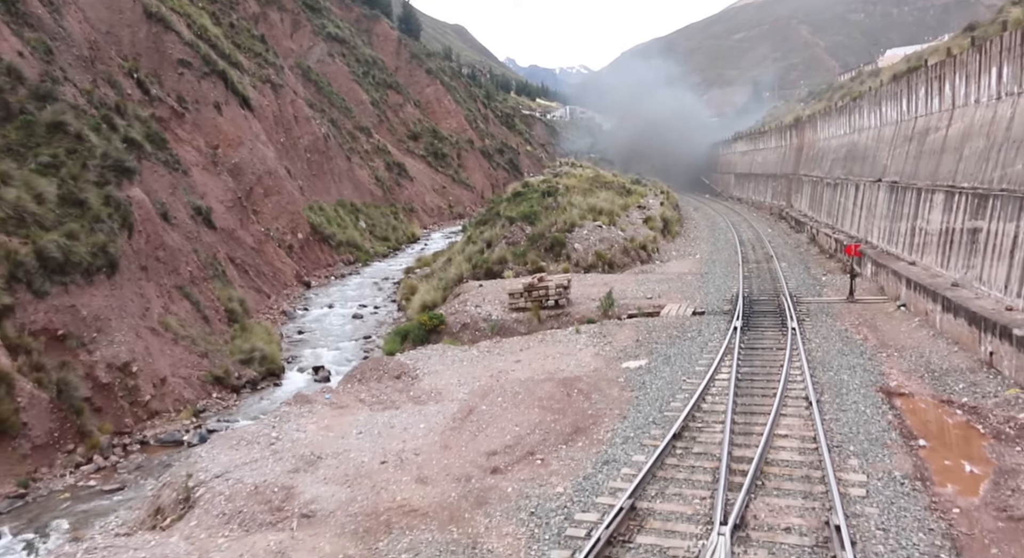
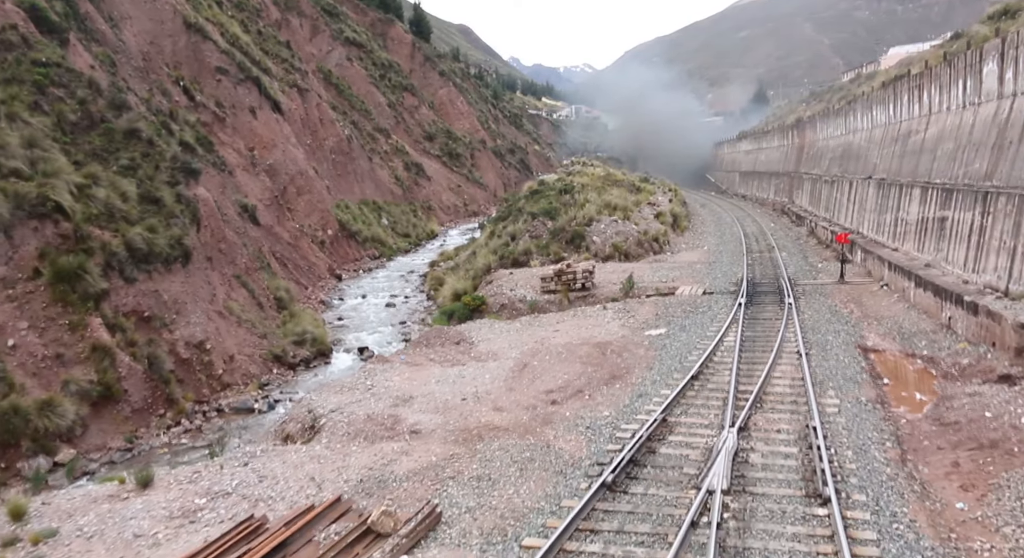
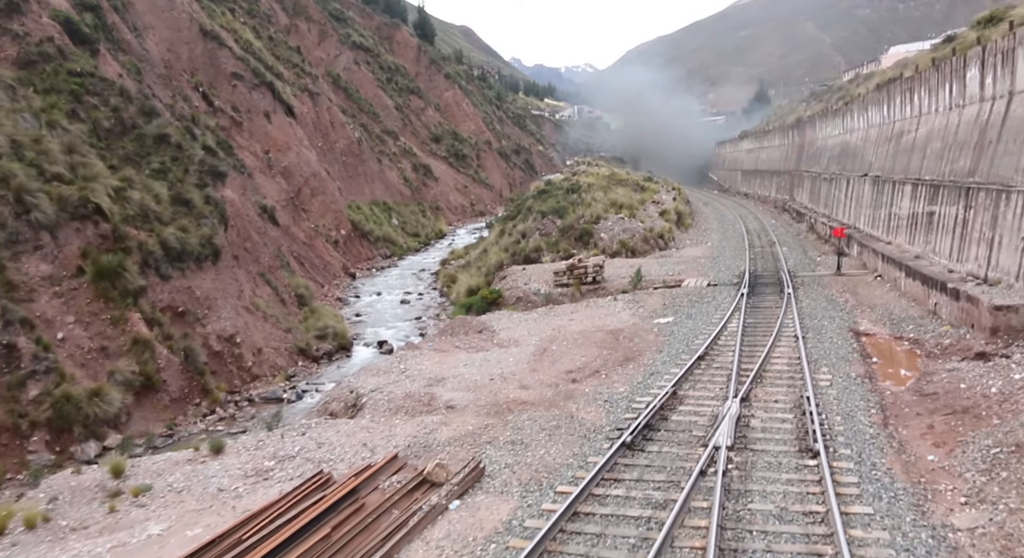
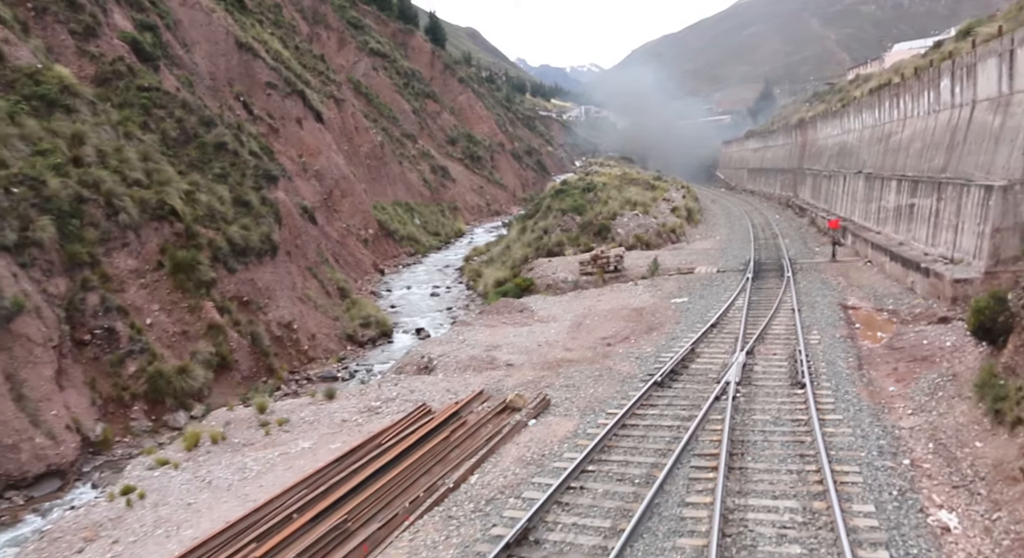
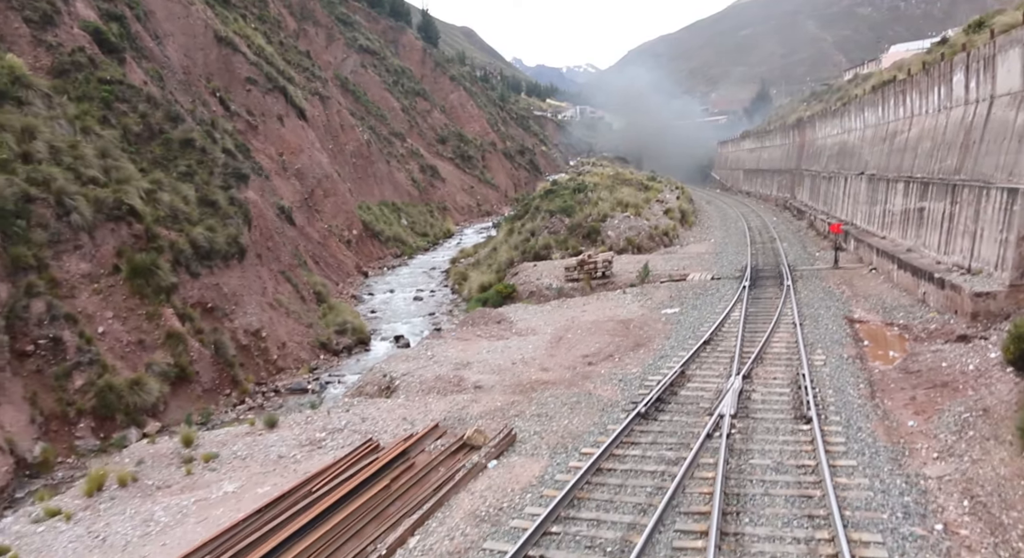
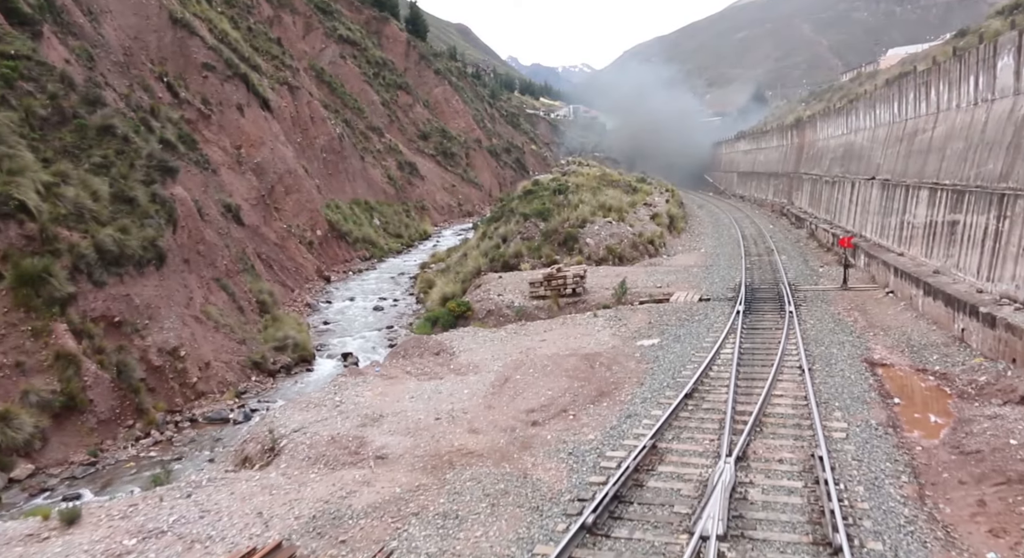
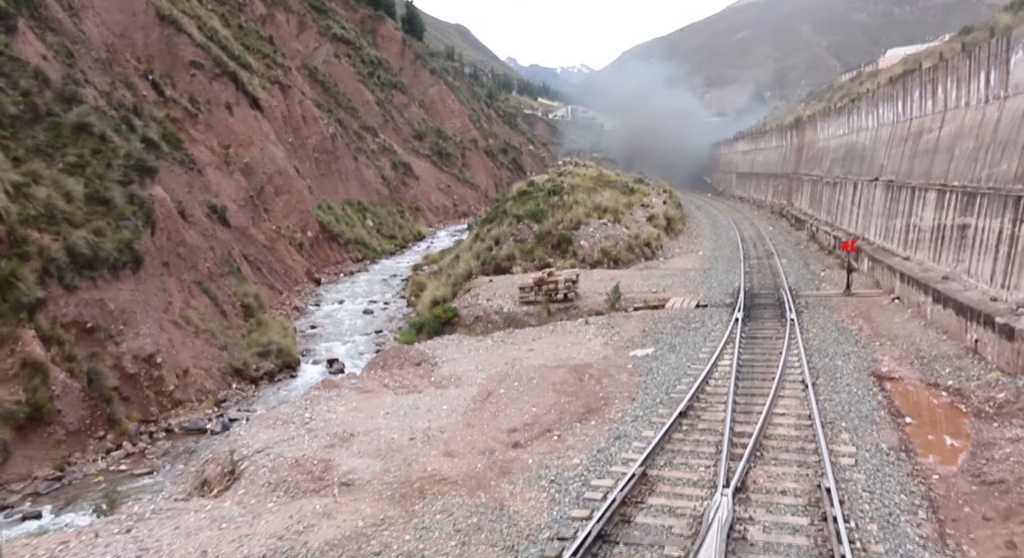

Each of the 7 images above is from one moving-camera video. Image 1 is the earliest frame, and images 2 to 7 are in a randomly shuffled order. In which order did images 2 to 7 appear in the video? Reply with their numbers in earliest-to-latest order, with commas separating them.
7, 6, 2, 3, 5, 4
